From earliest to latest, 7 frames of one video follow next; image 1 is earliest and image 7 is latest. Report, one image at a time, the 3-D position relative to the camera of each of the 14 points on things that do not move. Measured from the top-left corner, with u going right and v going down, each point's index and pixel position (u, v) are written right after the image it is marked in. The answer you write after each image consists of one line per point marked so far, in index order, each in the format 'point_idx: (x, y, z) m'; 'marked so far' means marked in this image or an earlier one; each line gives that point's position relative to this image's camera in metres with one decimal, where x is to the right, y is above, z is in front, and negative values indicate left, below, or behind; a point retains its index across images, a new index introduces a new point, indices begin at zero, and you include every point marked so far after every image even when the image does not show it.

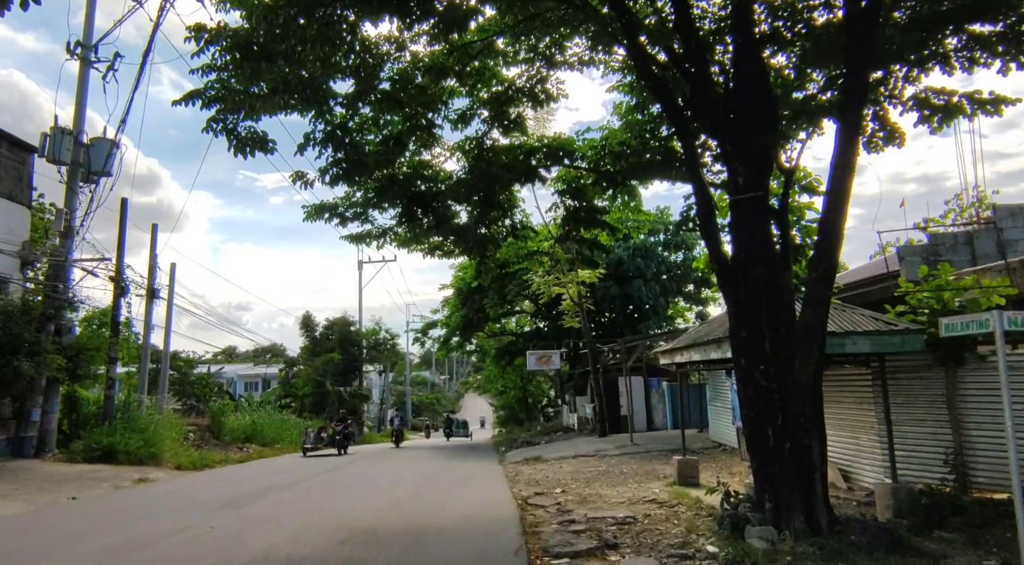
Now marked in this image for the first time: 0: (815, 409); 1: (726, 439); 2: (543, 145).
0: (+2.8, -1.2, +6.8) m
1: (+4.5, -3.3, +15.4) m
2: (+0.5, +2.1, +10.9) m
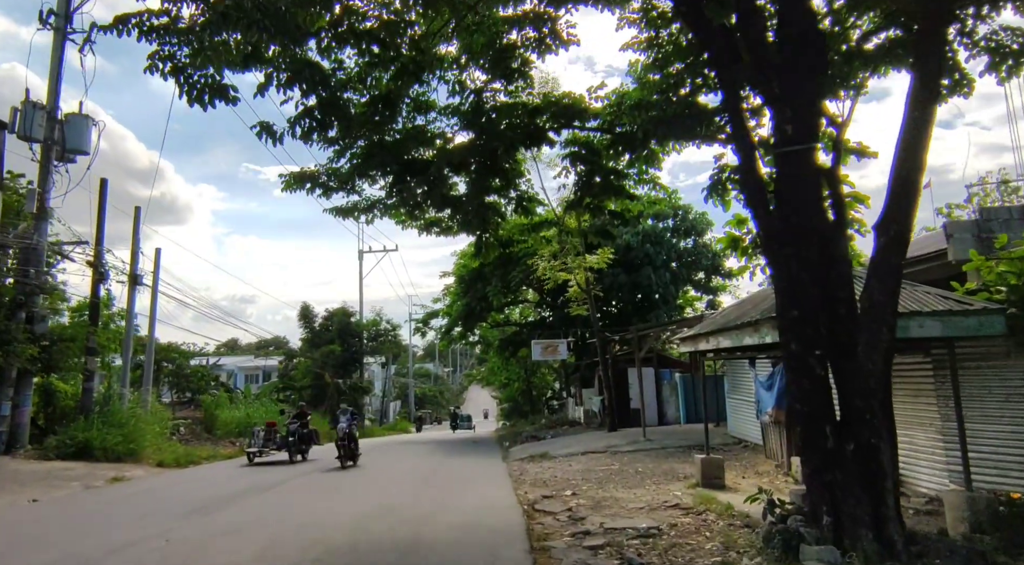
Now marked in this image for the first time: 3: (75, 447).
0: (+2.9, -0.9, +5.6) m
1: (+4.6, -3.0, +14.2) m
2: (+0.5, +2.4, +9.7) m
3: (-10.6, -4.0, +17.7) m
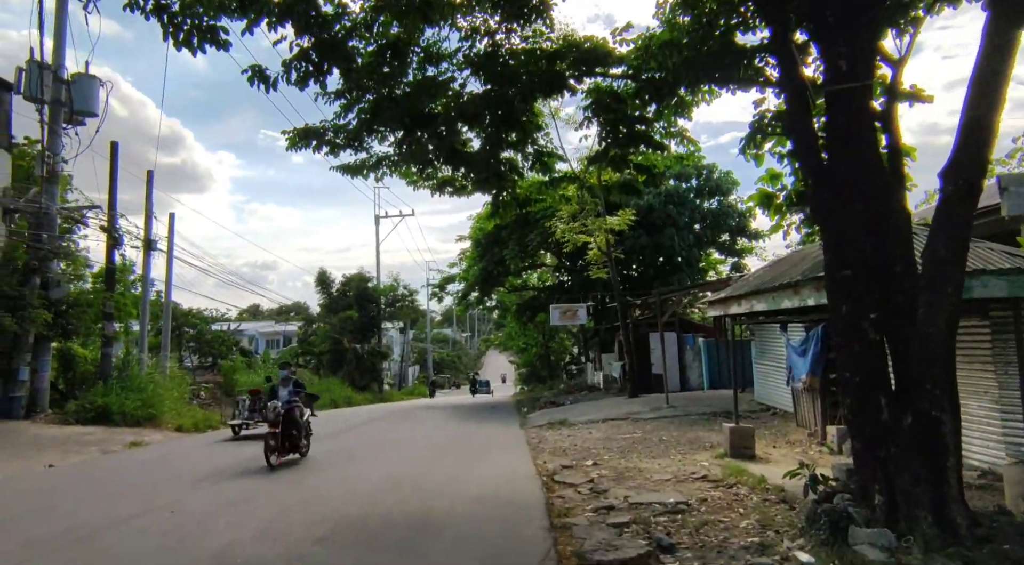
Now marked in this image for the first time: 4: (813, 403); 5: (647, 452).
0: (+3.0, -0.6, +5.0) m
1: (+4.9, -2.3, +13.6) m
2: (+0.7, +2.9, +9.0) m
3: (-10.2, -3.1, +17.6) m
4: (+4.6, -1.8, +11.2) m
5: (+2.0, -2.5, +10.7) m
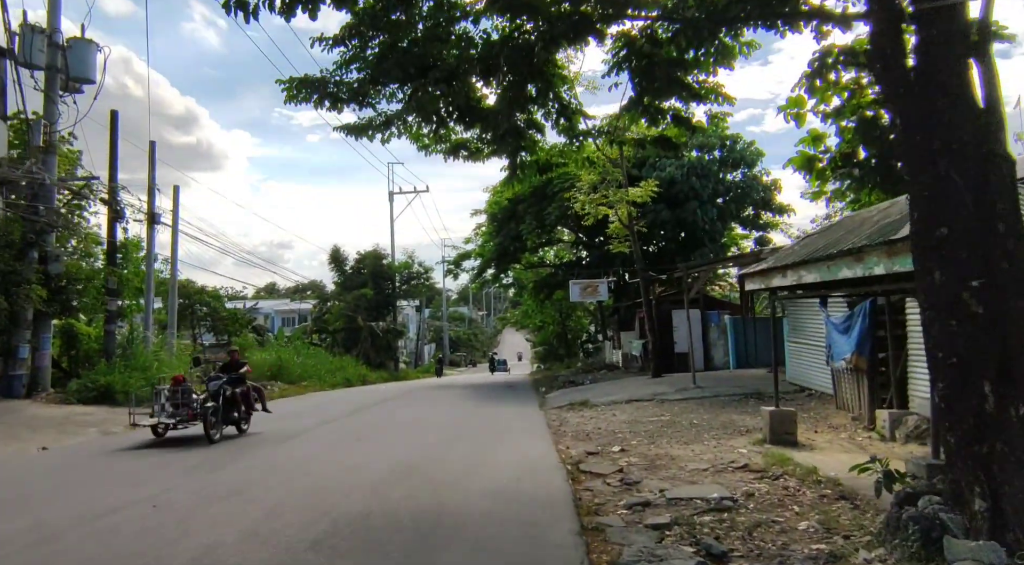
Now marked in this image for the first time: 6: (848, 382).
0: (+3.2, -0.4, +4.2) m
1: (+5.3, -1.8, +12.7) m
2: (+1.0, +3.2, +8.1) m
3: (-9.7, -2.5, +17.1) m
4: (+4.9, -1.4, +10.3) m
5: (+2.2, -2.1, +9.8) m
6: (+4.9, -1.4, +10.6) m
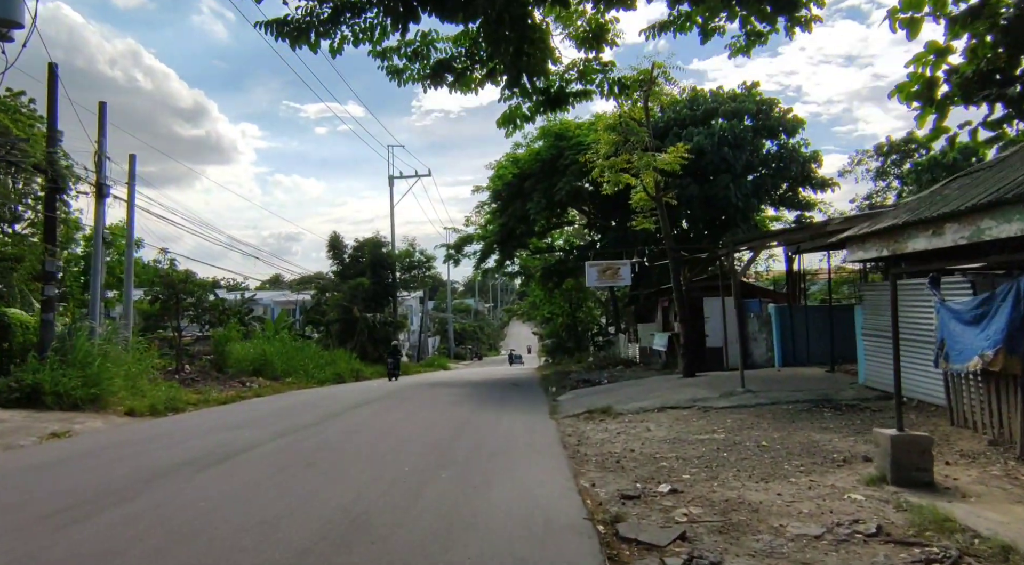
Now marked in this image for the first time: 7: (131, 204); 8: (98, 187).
0: (+3.1, -0.2, +1.3) m
1: (+5.3, -1.4, +9.9) m
2: (+1.0, +3.5, +5.2) m
3: (-9.6, -2.1, +14.3) m
4: (+4.9, -1.1, +7.4) m
5: (+2.3, -1.8, +7.0) m
6: (+5.0, -1.1, +7.8) m
7: (-10.2, +2.1, +19.5) m
8: (-10.2, +2.4, +18.0) m
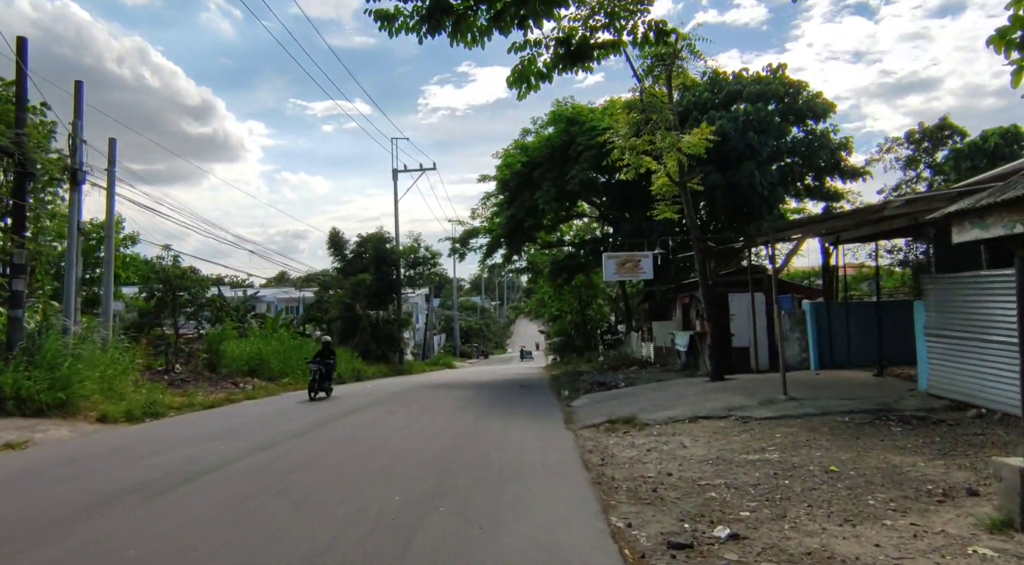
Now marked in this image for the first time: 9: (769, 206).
0: (+3.2, -0.1, -0.2) m
1: (+5.5, -1.3, +8.4) m
2: (+1.1, +3.6, +3.7) m
3: (-9.5, -2.0, +13.0) m
4: (+5.0, -1.0, +6.0) m
5: (+2.4, -1.7, +5.6) m
6: (+5.1, -1.0, +6.3) m
7: (-10.0, +2.3, +18.1) m
8: (-10.0, +2.5, +16.7) m
9: (+7.0, +2.0, +19.8) m
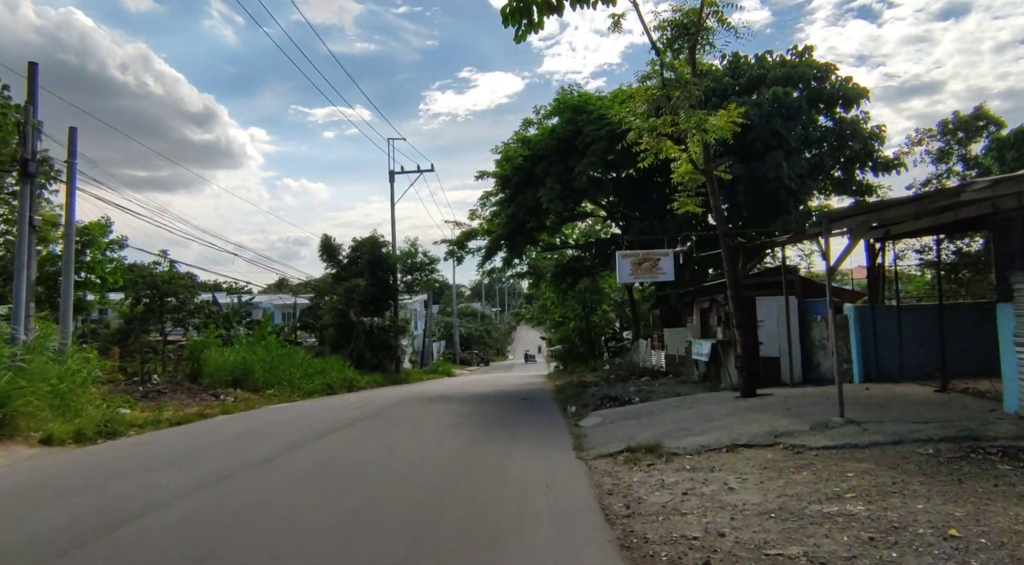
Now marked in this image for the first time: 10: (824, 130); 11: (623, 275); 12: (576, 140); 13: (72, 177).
0: (+3.2, 0.0, -1.9) m
1: (+5.5, -1.3, +6.6) m
2: (+1.0, +3.6, +2.0) m
3: (-9.5, -2.1, +11.2) m
4: (+5.0, -1.0, +4.2) m
5: (+2.4, -1.7, +3.8) m
6: (+5.1, -1.0, +4.5) m
7: (-10.0, +2.2, +16.4) m
8: (-10.0, +2.4, +15.0) m
9: (+7.0, +2.0, +18.0) m
10: (+7.9, +3.9, +18.4) m
11: (+2.2, +0.1, +15.6) m
12: (+1.7, +3.8, +19.5) m
13: (-9.8, +2.3, +16.2) m
